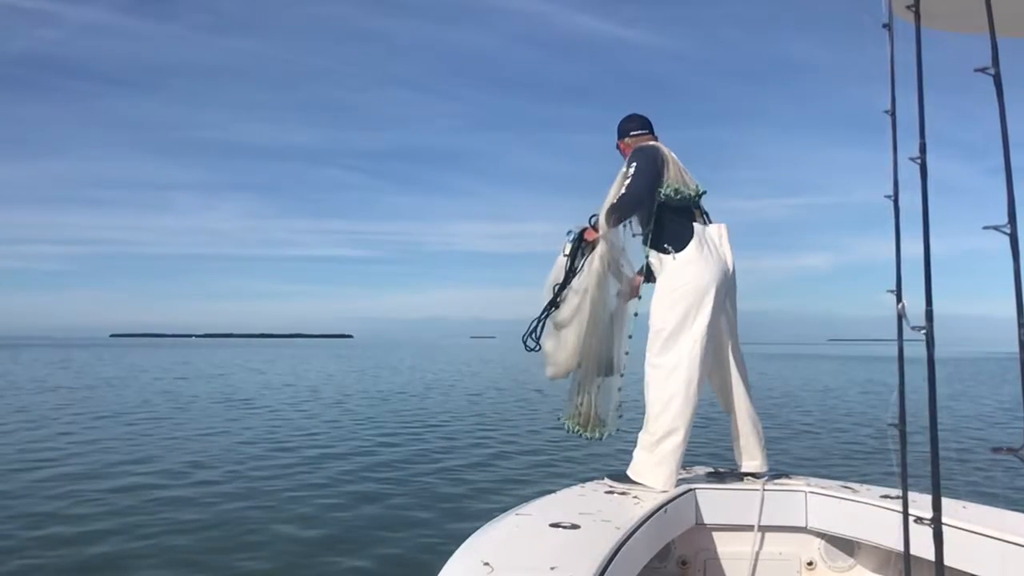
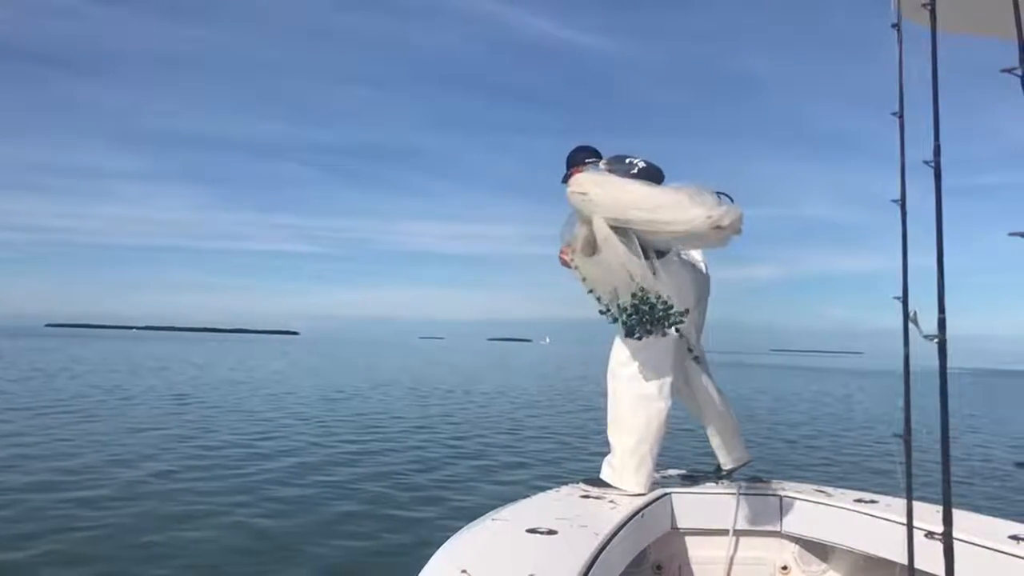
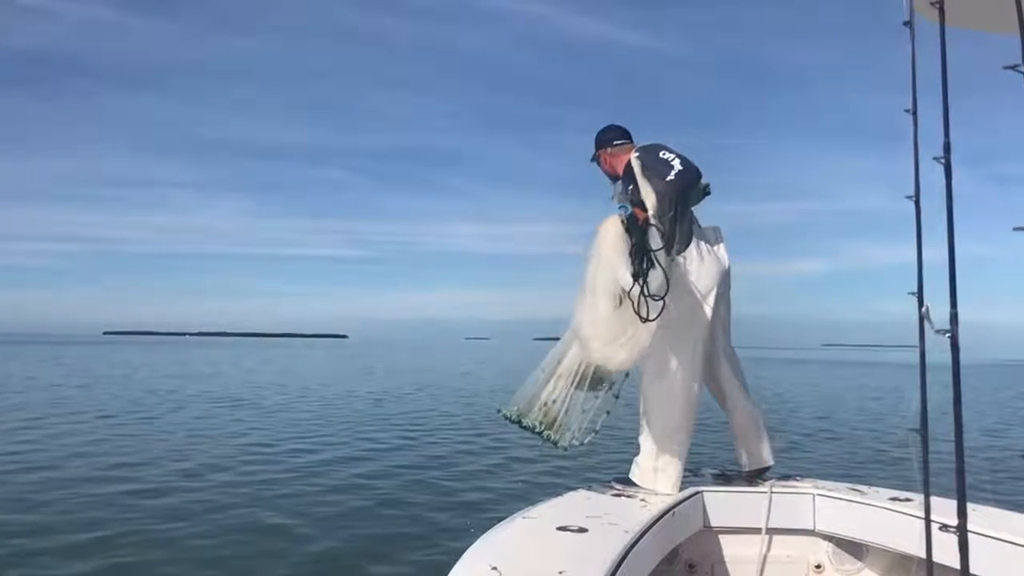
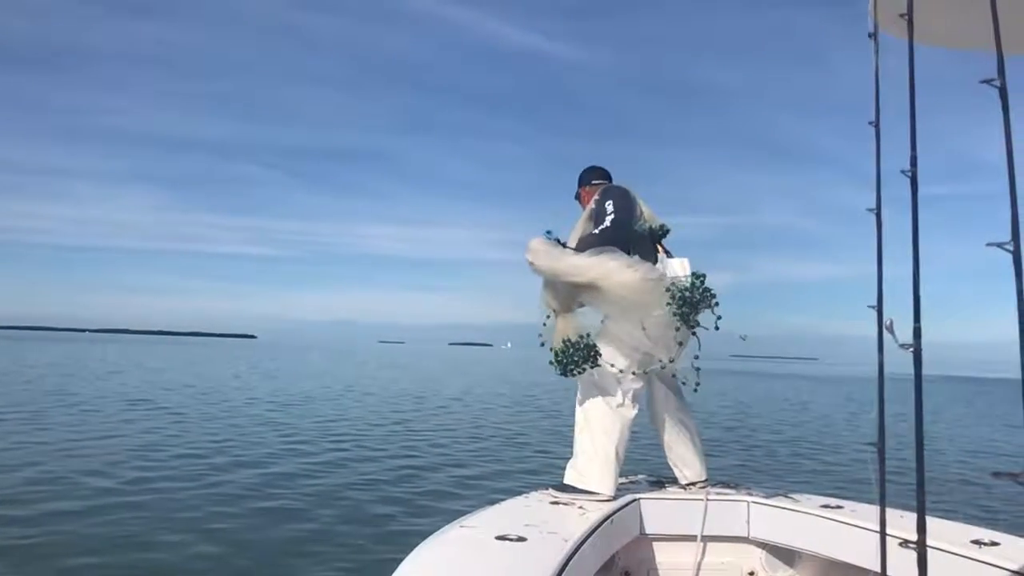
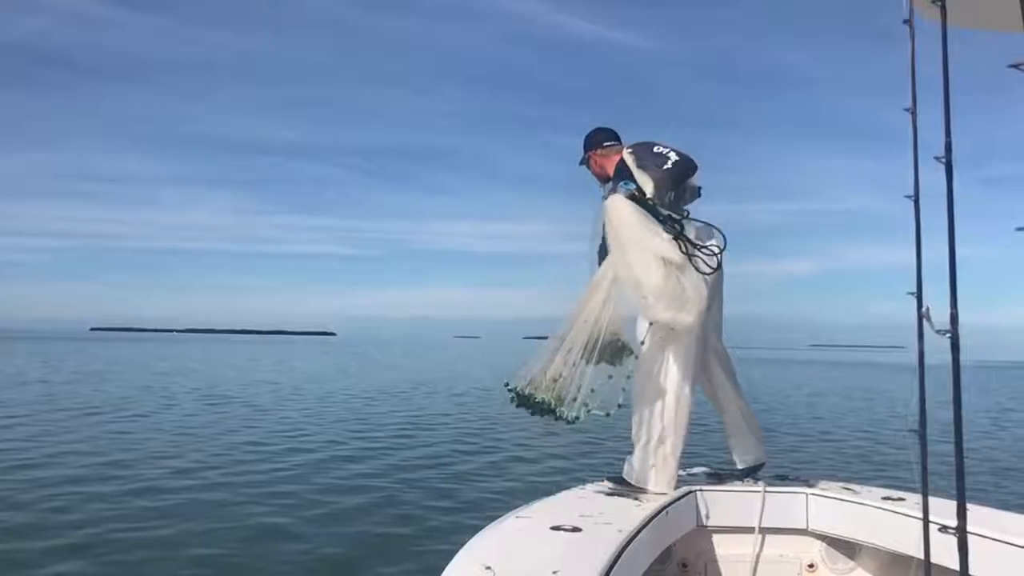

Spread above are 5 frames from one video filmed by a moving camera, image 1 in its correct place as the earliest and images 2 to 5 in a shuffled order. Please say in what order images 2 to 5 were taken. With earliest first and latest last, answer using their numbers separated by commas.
3, 5, 2, 4
